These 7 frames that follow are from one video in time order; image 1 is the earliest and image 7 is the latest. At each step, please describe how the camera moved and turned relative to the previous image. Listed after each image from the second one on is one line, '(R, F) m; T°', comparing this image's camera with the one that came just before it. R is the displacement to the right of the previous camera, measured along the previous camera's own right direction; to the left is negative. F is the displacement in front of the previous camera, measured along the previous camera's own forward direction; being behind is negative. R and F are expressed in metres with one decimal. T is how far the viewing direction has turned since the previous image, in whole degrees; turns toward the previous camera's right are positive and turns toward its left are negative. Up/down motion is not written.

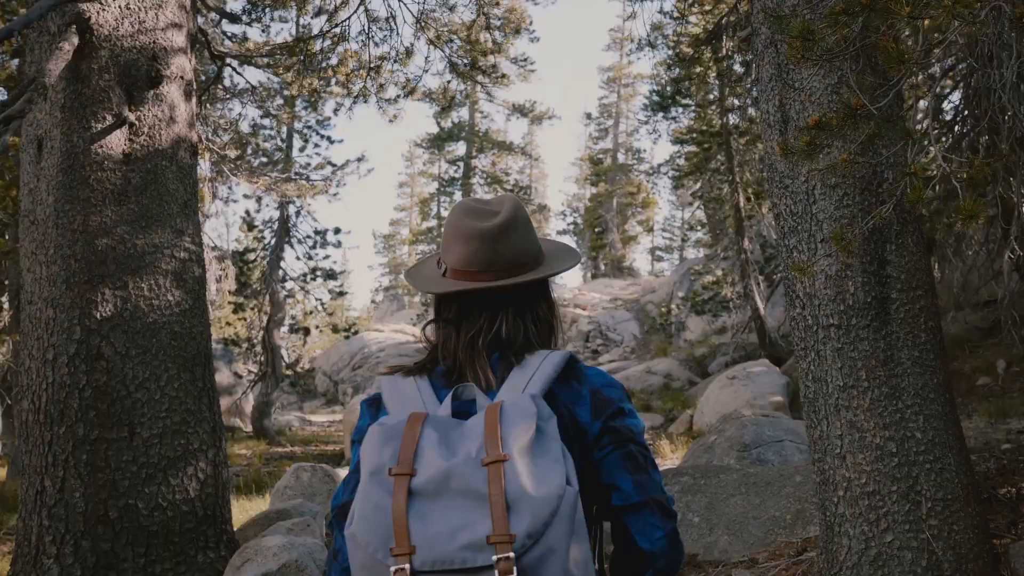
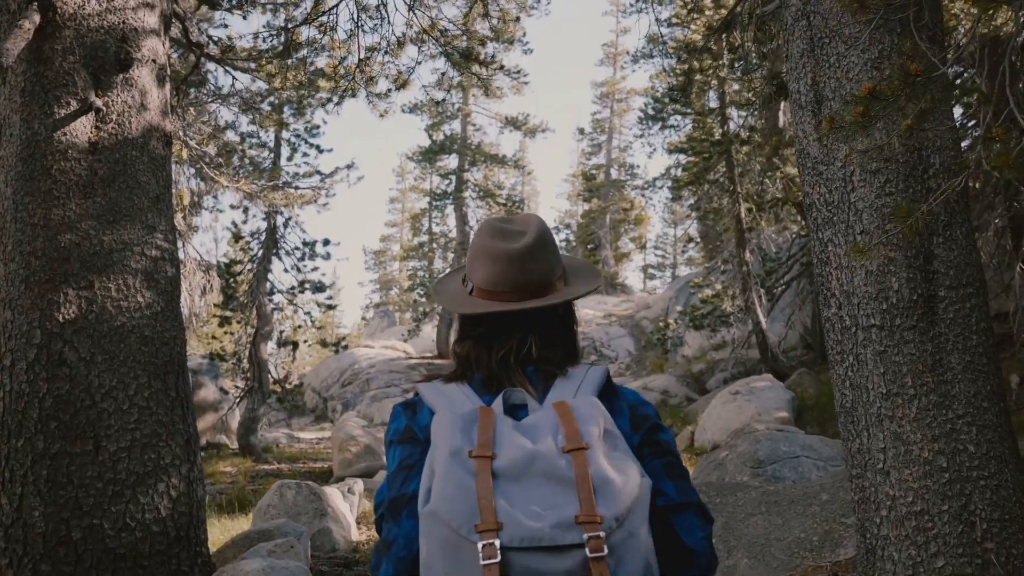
(-0.1, +0.4) m; +1°
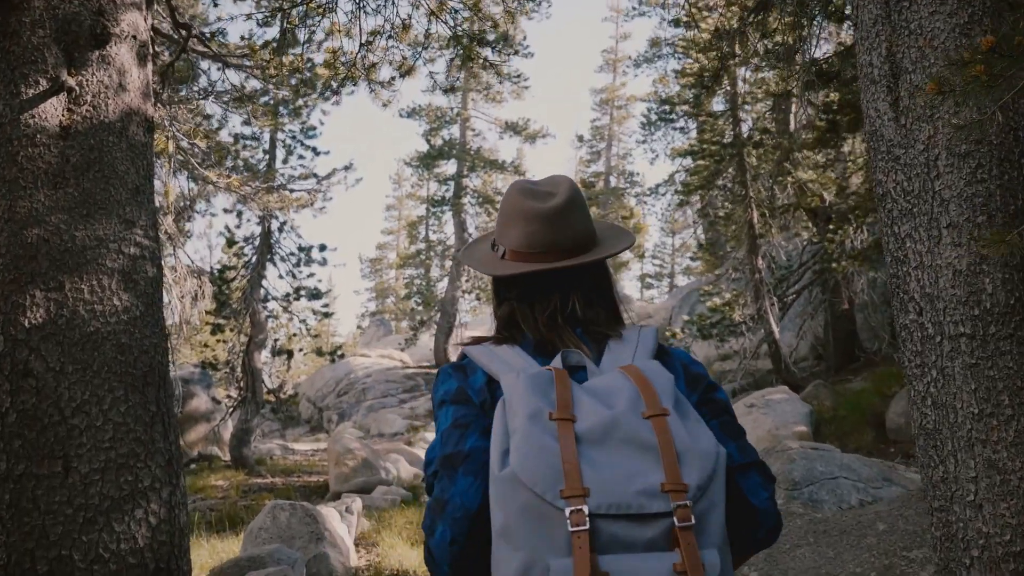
(-0.1, +0.4) m; 0°
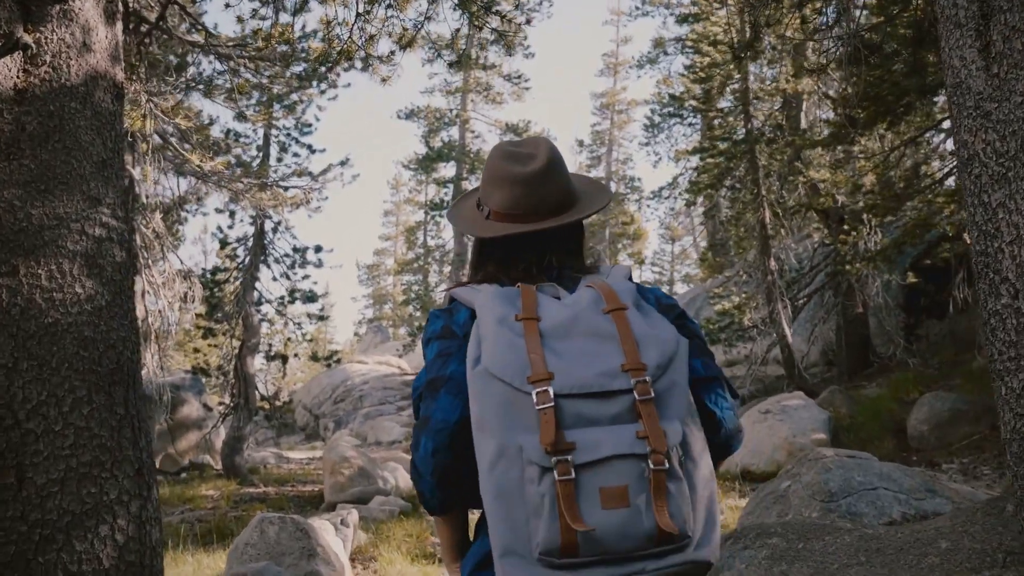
(-0.1, +0.4) m; 0°
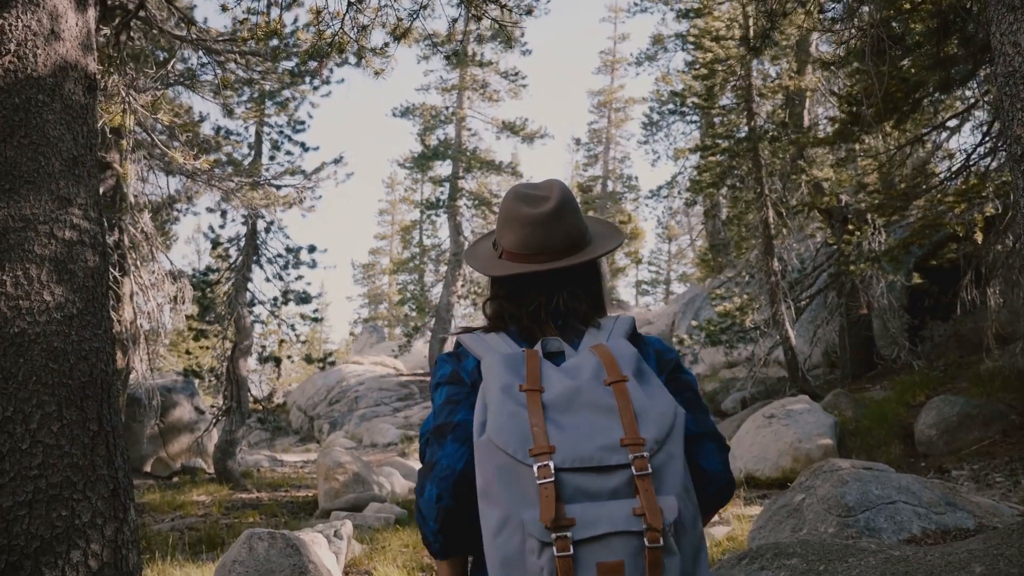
(0.0, +0.2) m; 0°
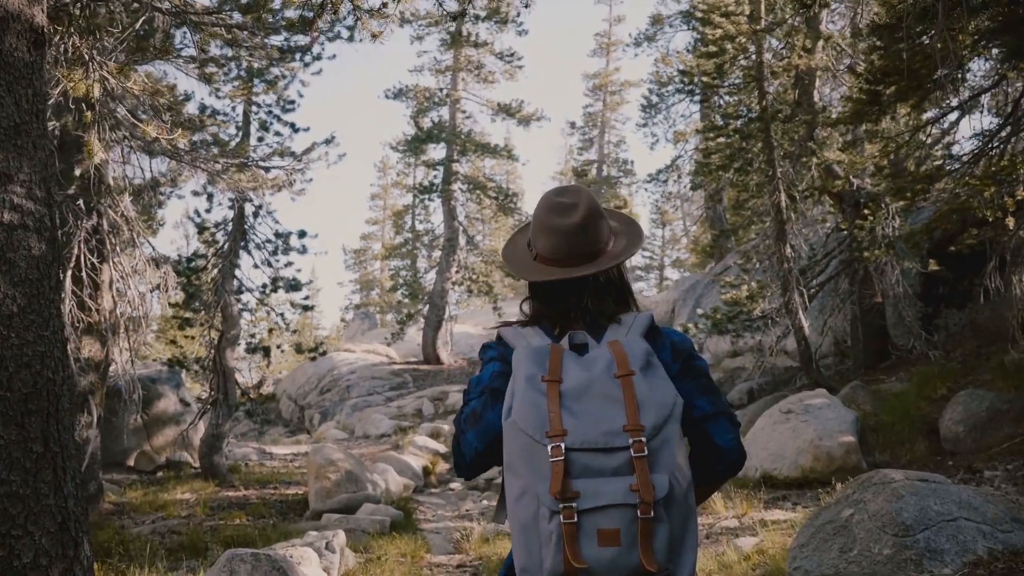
(-0.1, +0.5) m; +1°
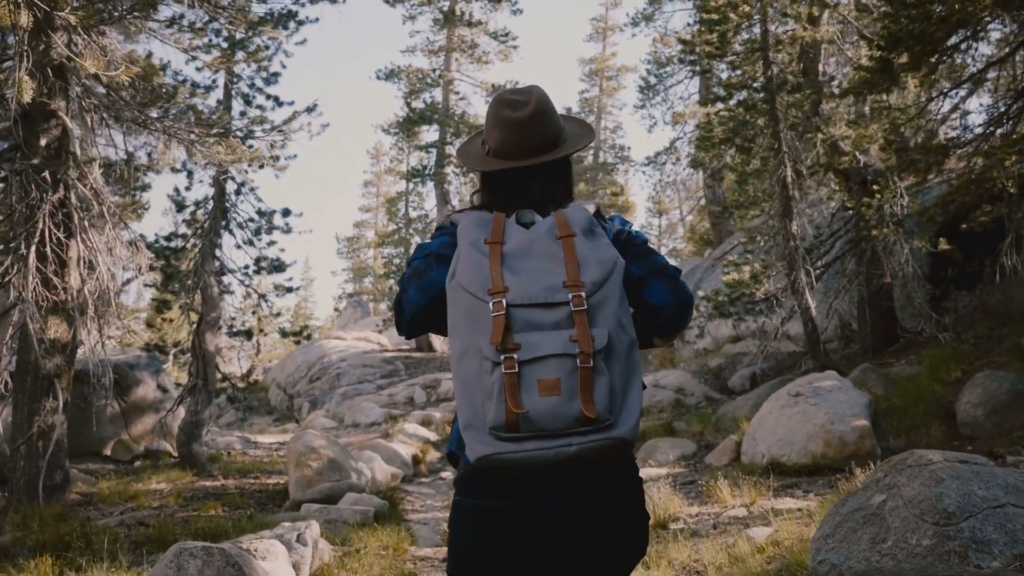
(0.0, +0.5) m; 0°
